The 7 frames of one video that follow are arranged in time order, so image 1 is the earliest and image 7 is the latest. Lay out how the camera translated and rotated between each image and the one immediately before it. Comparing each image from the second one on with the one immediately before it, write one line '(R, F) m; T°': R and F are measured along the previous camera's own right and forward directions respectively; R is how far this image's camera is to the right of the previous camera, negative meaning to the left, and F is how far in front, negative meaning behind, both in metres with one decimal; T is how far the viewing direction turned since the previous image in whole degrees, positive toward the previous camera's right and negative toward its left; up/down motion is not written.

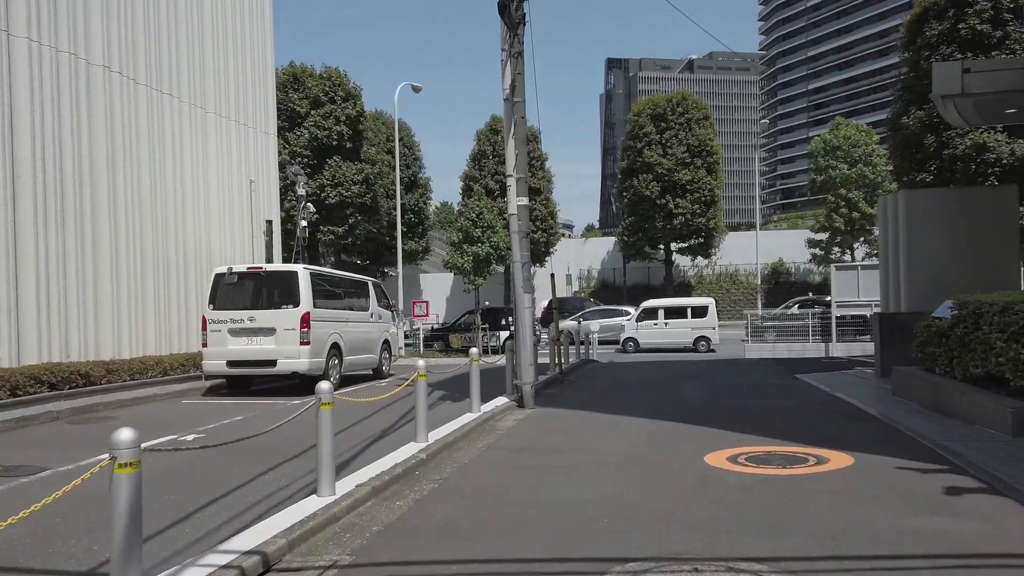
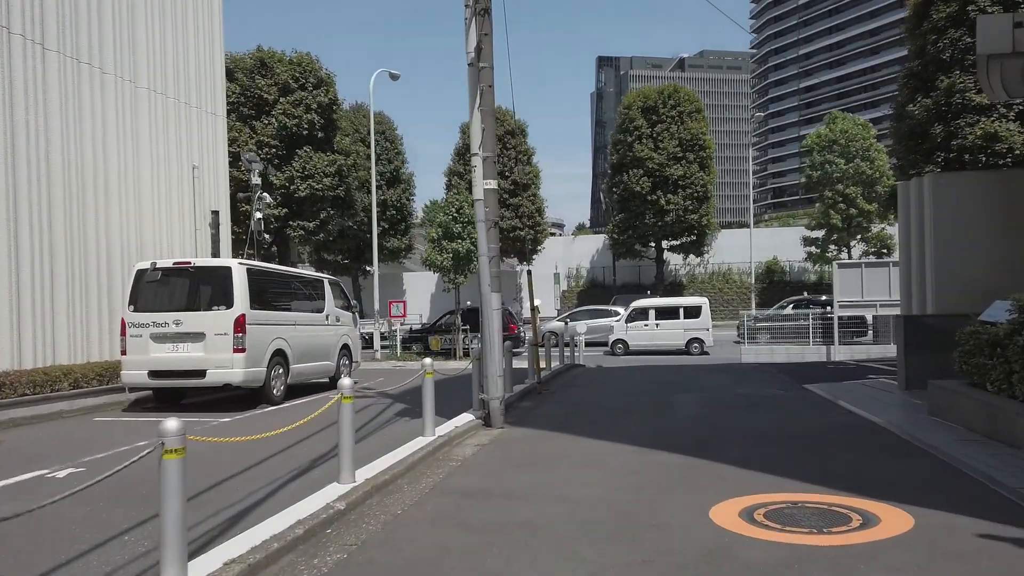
(+0.3, +1.4) m; +1°
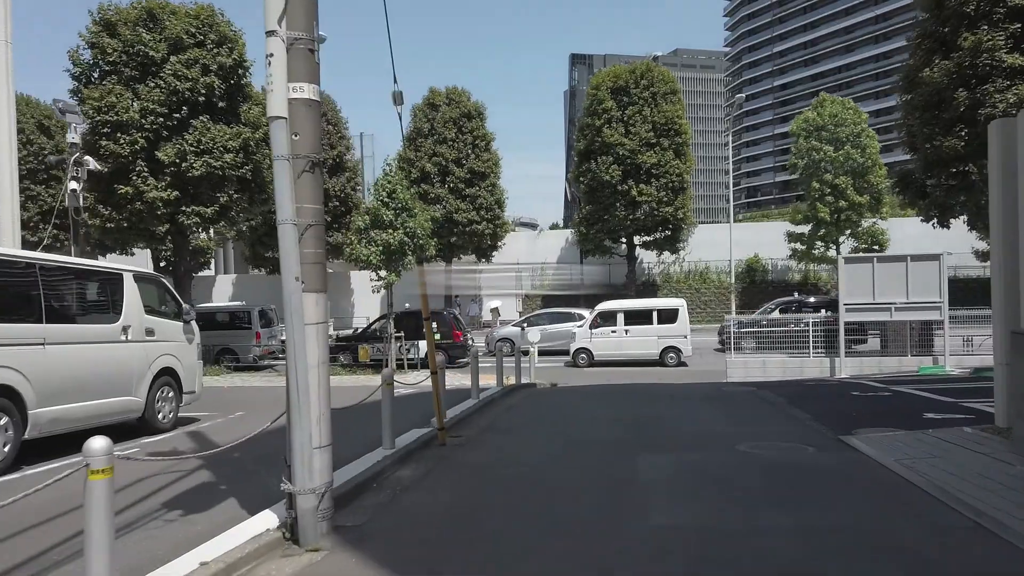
(+0.9, +3.8) m; +2°
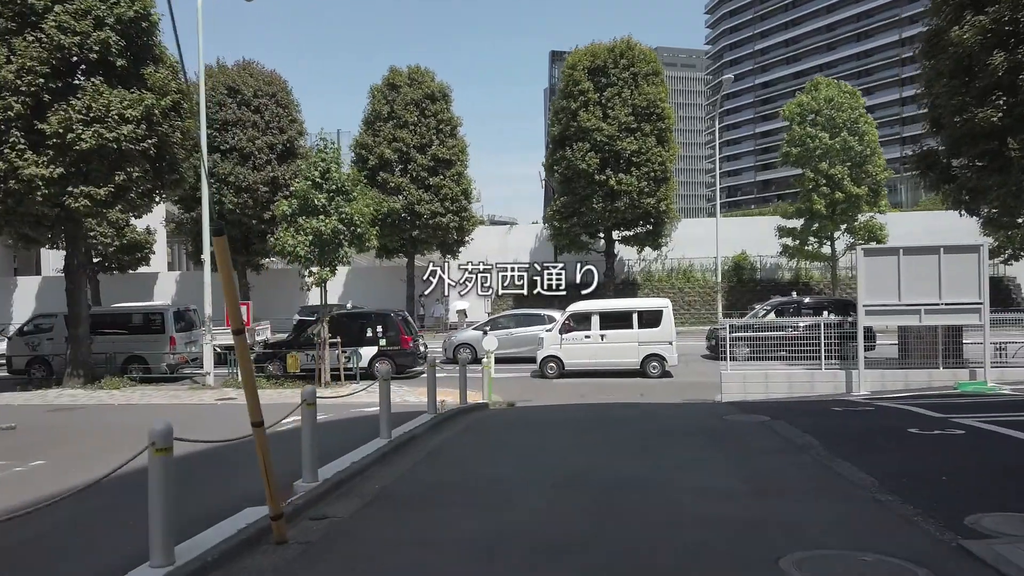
(+0.6, +3.0) m; +2°
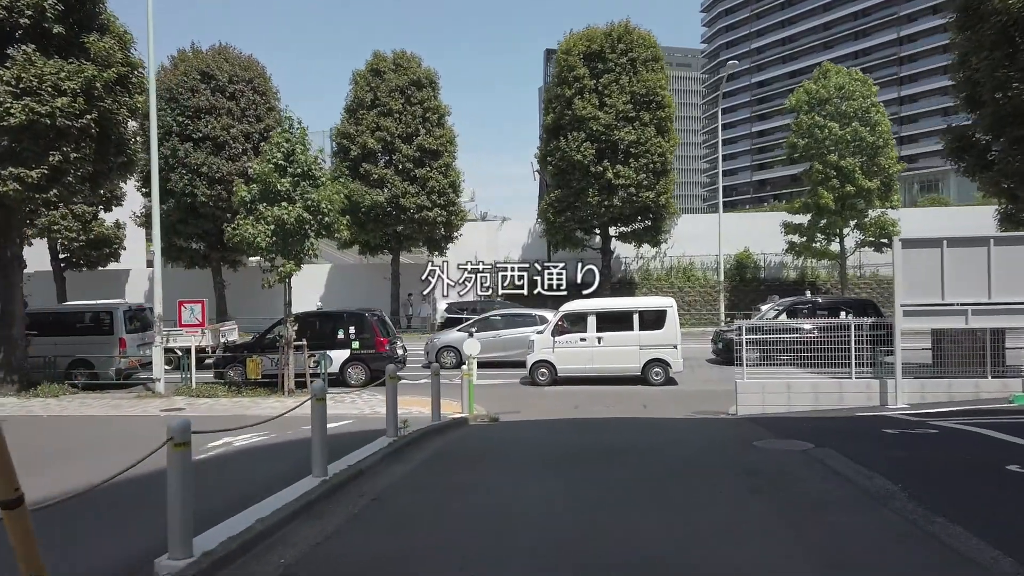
(+0.2, +1.8) m; 0°
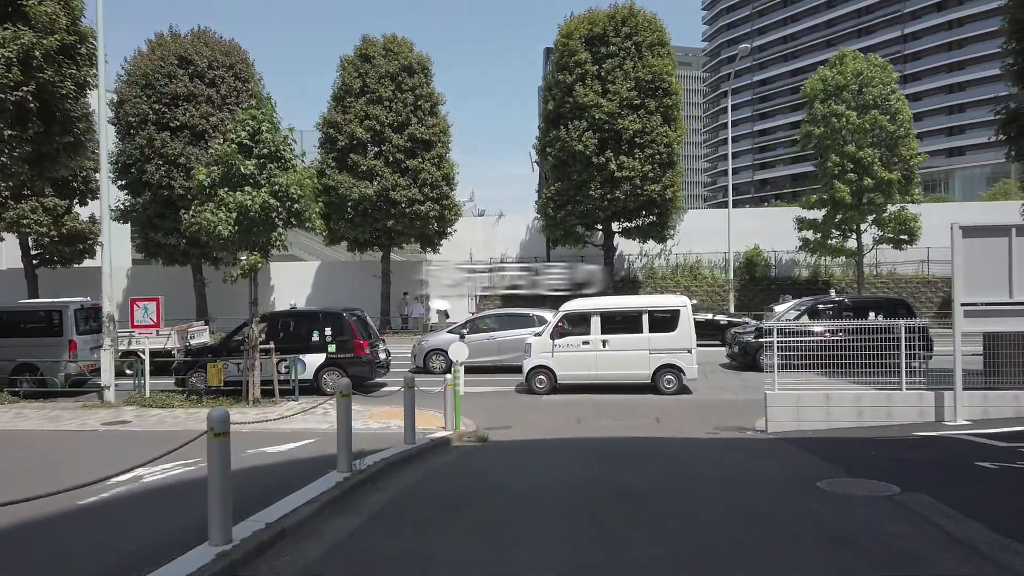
(+0.1, +1.7) m; 0°
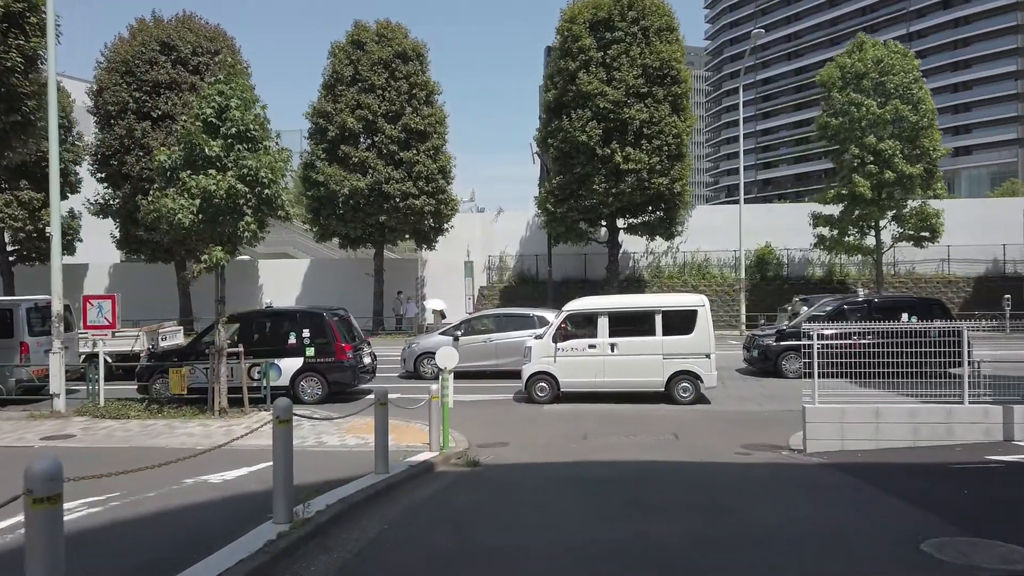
(0.0, +1.5) m; 0°
